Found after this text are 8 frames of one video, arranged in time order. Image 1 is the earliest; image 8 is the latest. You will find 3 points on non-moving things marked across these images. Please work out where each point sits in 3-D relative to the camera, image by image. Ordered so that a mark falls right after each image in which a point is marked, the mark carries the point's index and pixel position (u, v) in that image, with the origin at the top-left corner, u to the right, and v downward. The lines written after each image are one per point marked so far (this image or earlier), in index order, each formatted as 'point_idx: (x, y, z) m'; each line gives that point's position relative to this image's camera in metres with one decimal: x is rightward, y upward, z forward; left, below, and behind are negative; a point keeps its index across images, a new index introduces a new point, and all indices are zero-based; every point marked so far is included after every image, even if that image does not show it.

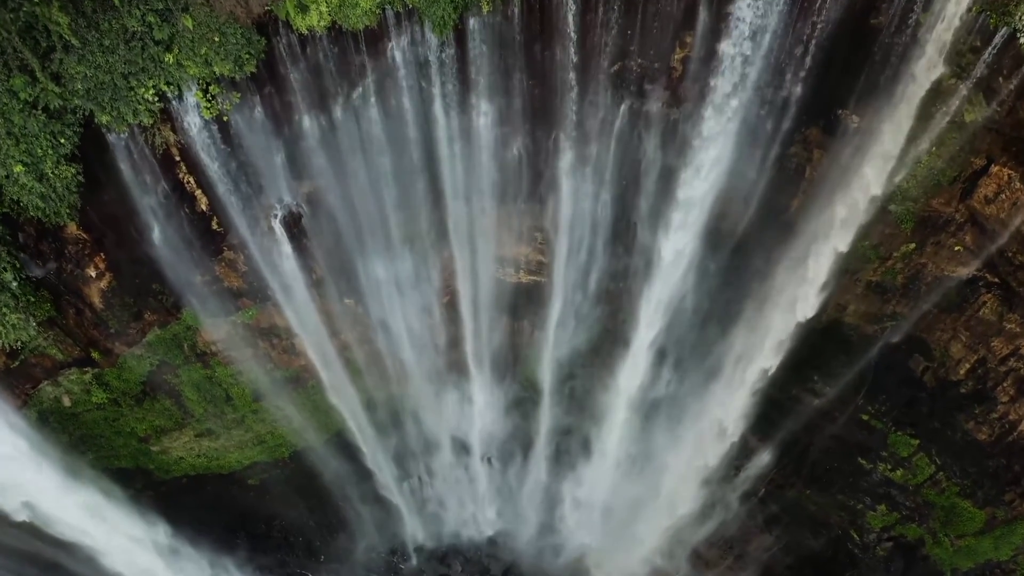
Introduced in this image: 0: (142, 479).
0: (-7.3, -3.8, +13.2) m
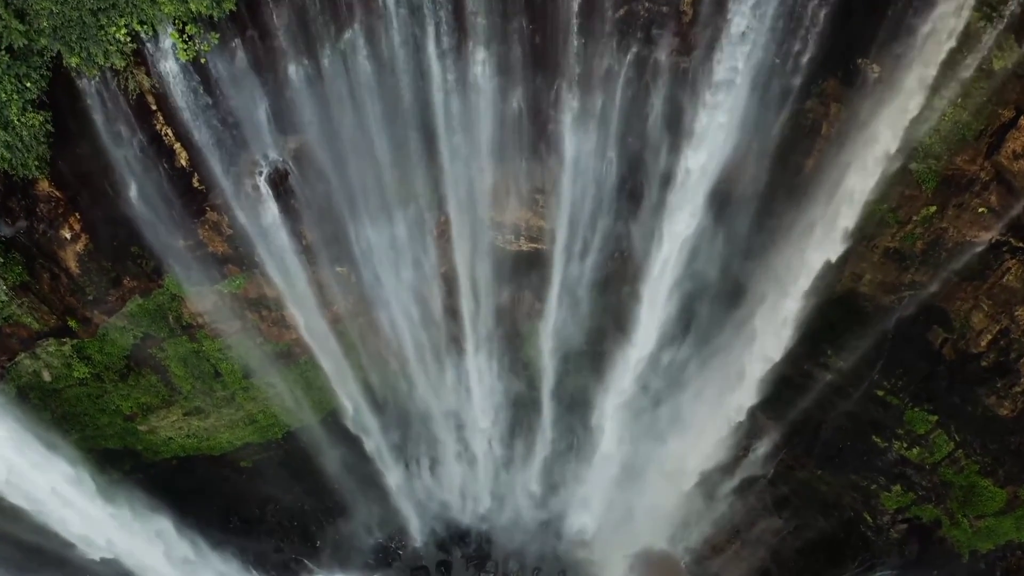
0: (-7.3, -3.3, +12.7) m
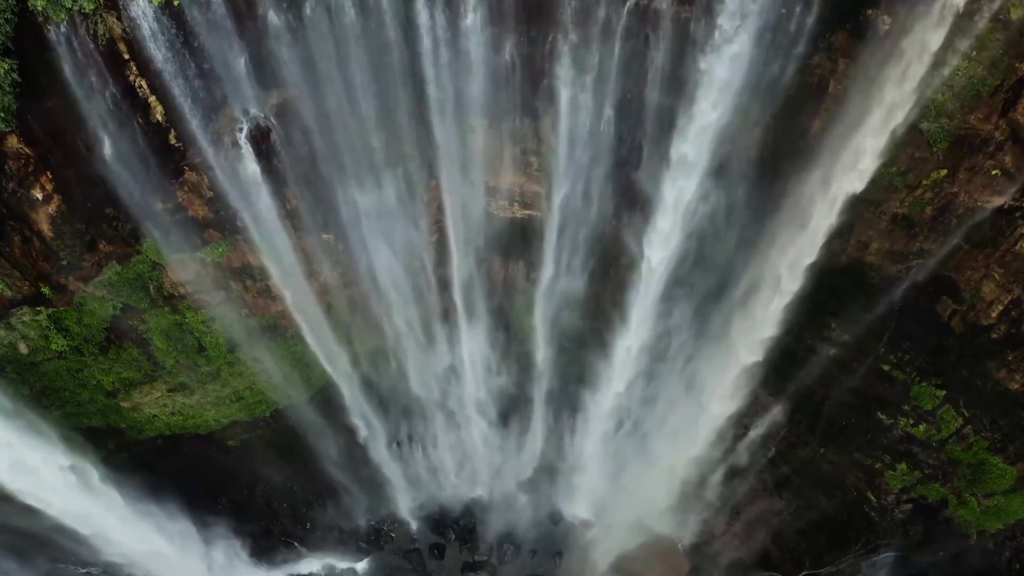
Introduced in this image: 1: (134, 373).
0: (-7.3, -2.8, +12.3) m
1: (-6.3, -1.4, +11.1) m
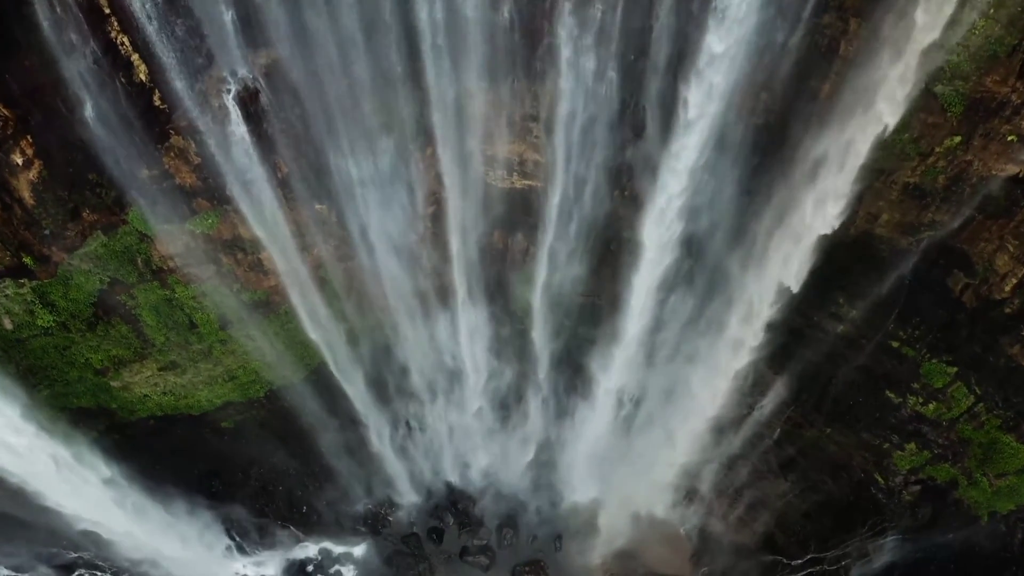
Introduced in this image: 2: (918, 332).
0: (-7.4, -2.4, +12.0) m
1: (-6.4, -1.0, +10.9) m
2: (+6.4, -0.7, +10.4) m
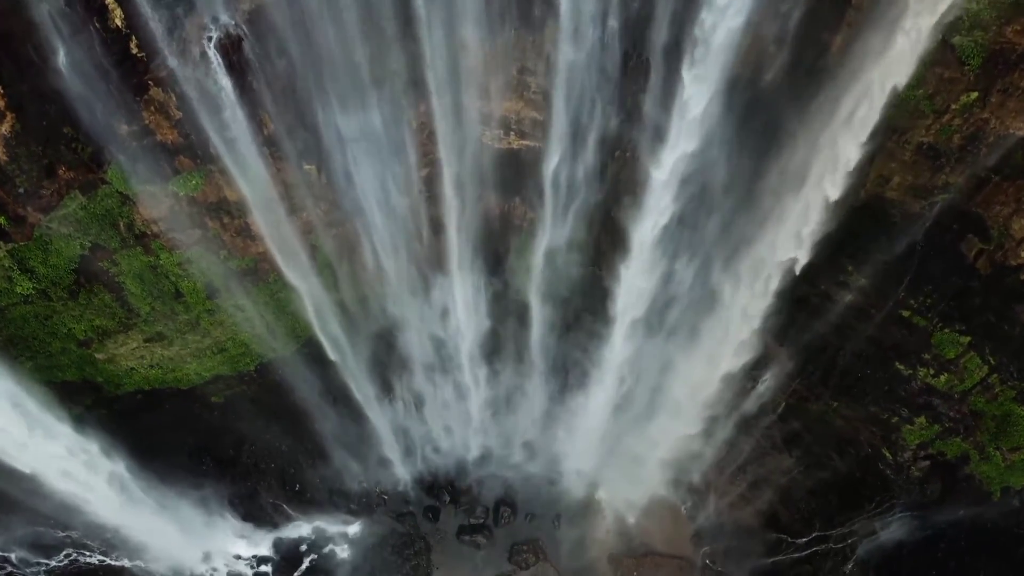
0: (-7.4, -1.9, +11.7) m
1: (-6.4, -0.5, +10.5) m
2: (+6.3, -0.2, +10.1) m
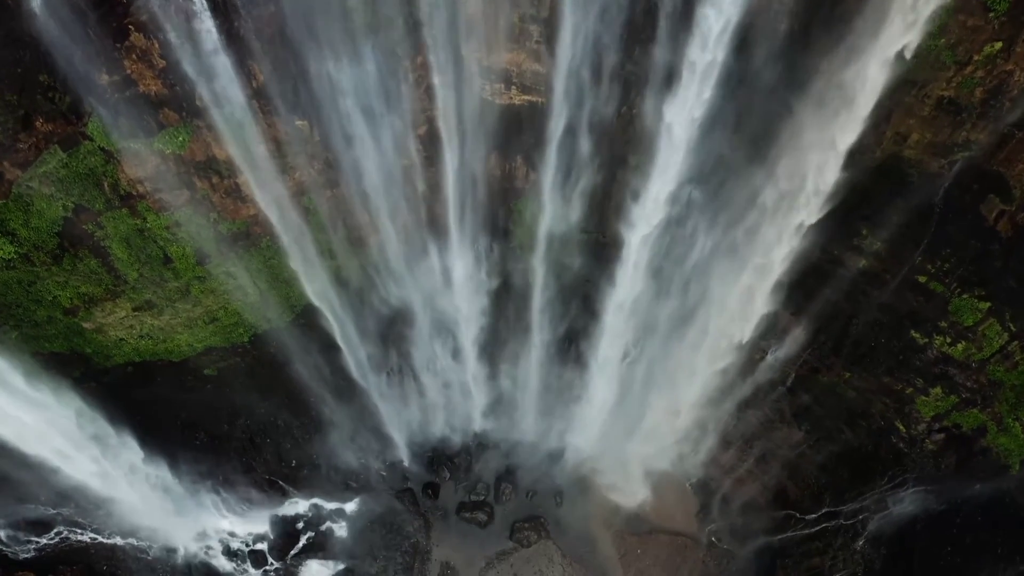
0: (-7.4, -1.4, +11.3) m
1: (-6.4, 0.0, +10.1) m
2: (+6.4, +0.4, +9.7) m
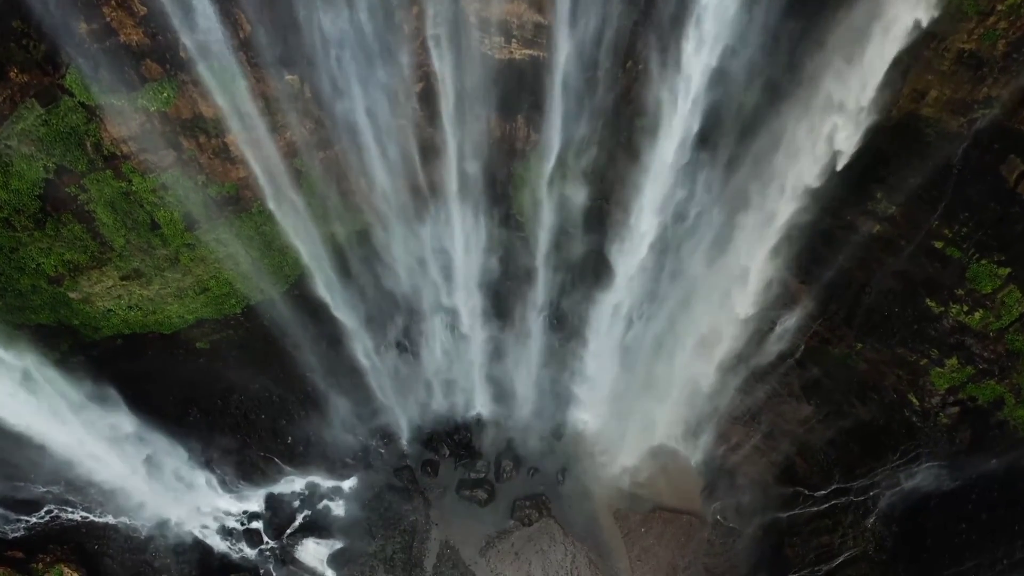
0: (-7.4, -0.9, +11.0) m
1: (-6.4, +0.5, +9.8) m
2: (+6.4, +0.9, +9.3) m
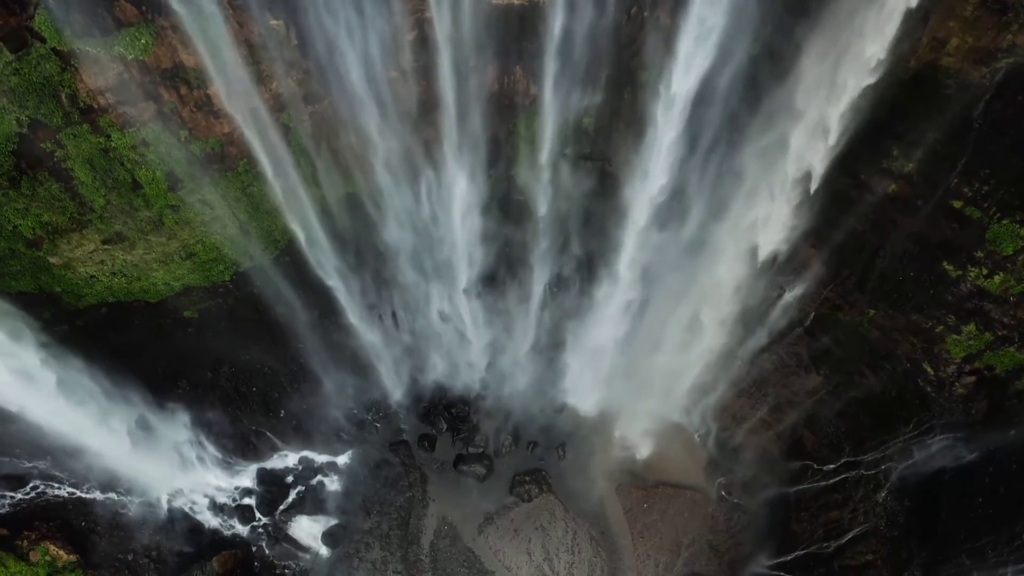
0: (-7.4, -0.3, +10.6) m
1: (-6.4, +1.0, +9.3) m
2: (+6.3, +1.4, +8.8) m
